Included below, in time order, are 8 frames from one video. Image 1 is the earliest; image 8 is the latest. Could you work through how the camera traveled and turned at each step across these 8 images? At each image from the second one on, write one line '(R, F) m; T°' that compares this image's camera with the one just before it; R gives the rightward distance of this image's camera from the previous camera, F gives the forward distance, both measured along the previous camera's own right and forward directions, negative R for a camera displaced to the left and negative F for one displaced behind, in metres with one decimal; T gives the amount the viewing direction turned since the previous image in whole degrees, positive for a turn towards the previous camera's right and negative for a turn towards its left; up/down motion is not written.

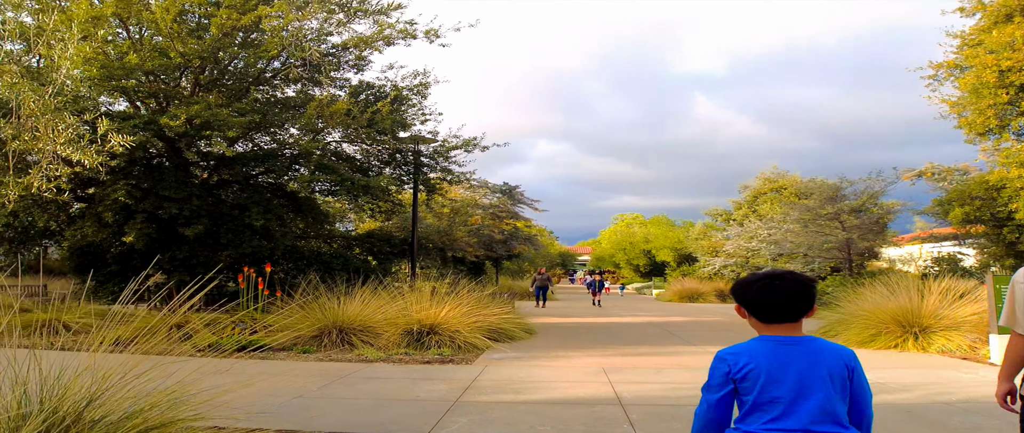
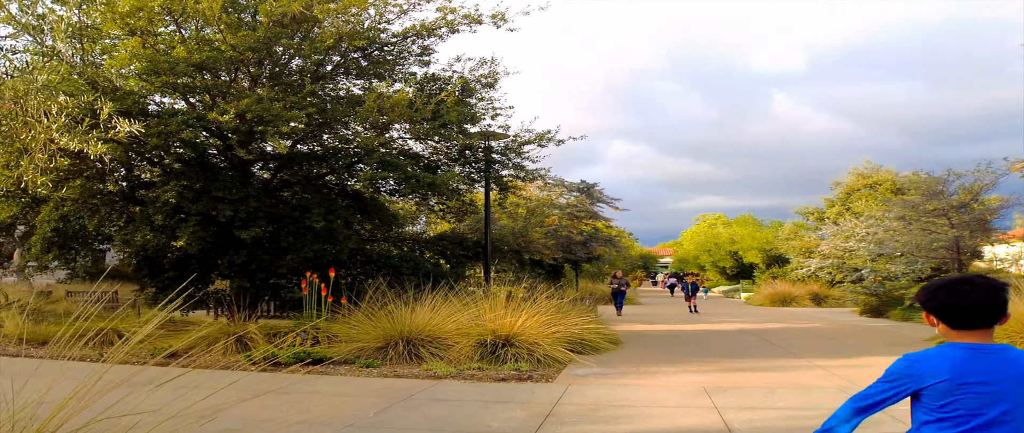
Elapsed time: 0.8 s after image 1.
(0.0, +0.9) m; -4°
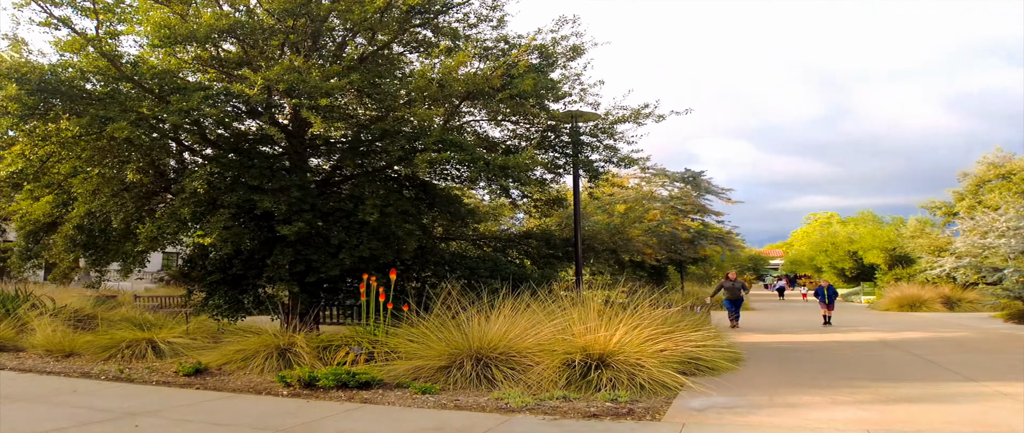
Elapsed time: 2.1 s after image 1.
(0.0, +1.5) m; -6°
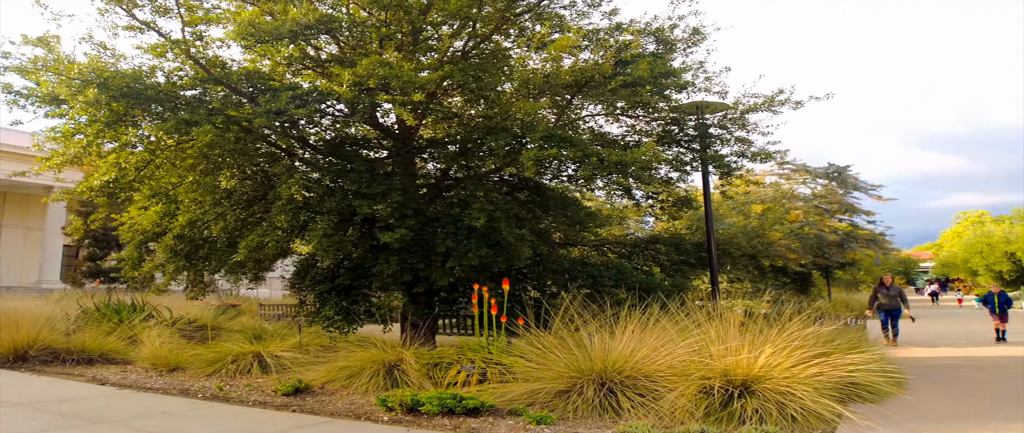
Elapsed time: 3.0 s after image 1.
(0.0, +0.7) m; -7°
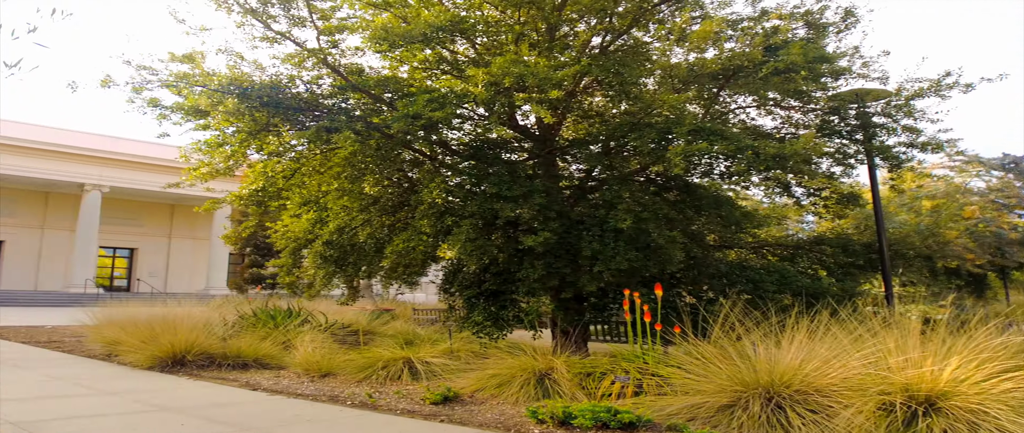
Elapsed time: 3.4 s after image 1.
(-0.1, +0.2) m; -8°
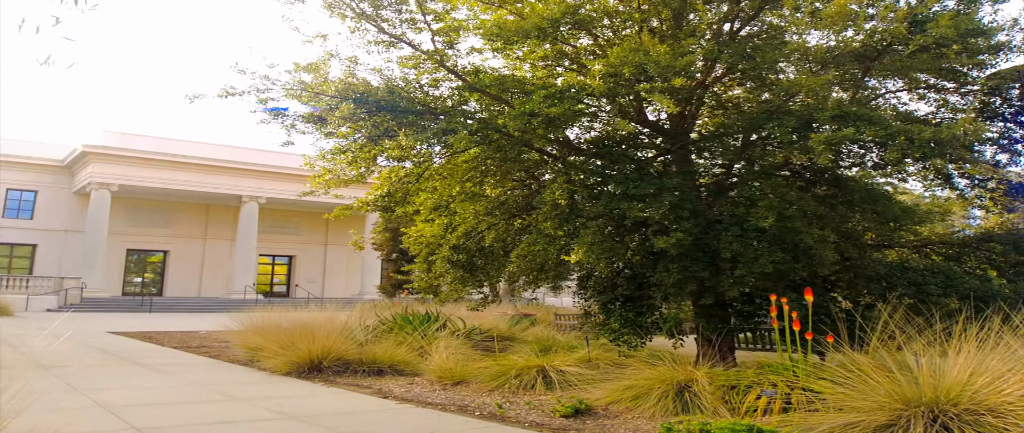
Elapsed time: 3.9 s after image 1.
(+0.3, +0.4) m; -9°
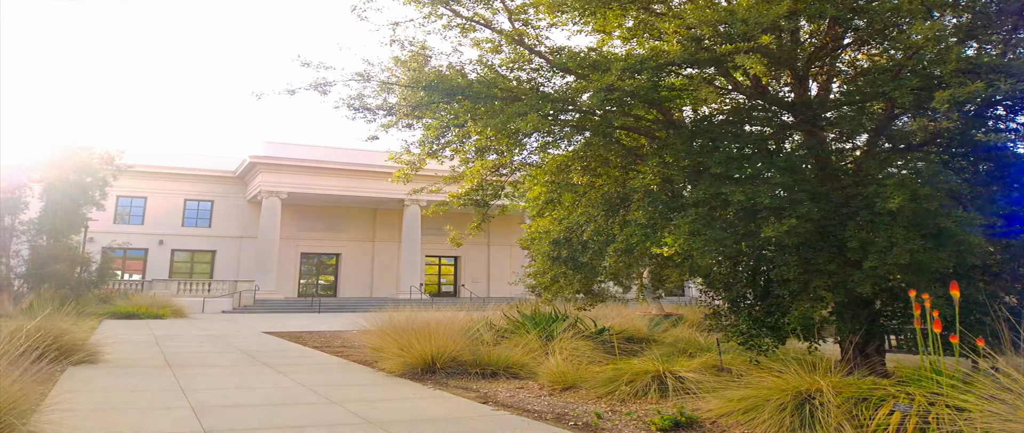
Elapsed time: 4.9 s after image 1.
(+1.1, +0.8) m; -13°
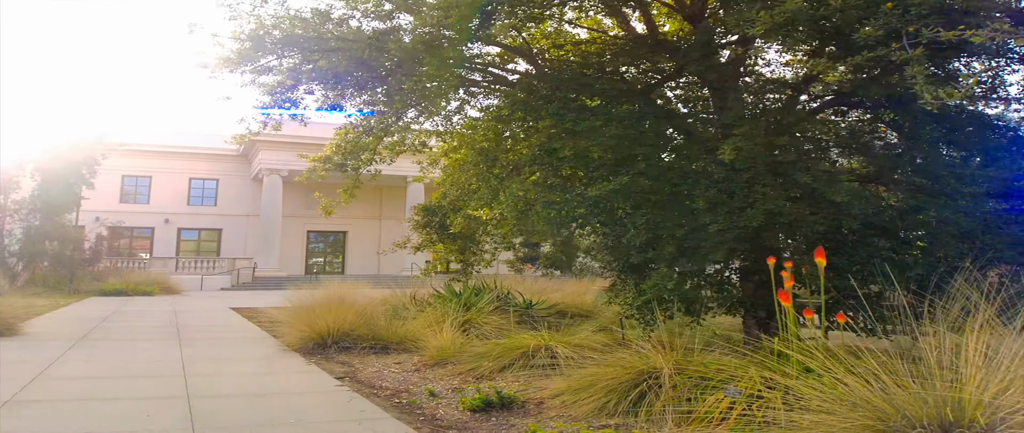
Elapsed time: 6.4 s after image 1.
(+2.3, +0.8) m; -8°
